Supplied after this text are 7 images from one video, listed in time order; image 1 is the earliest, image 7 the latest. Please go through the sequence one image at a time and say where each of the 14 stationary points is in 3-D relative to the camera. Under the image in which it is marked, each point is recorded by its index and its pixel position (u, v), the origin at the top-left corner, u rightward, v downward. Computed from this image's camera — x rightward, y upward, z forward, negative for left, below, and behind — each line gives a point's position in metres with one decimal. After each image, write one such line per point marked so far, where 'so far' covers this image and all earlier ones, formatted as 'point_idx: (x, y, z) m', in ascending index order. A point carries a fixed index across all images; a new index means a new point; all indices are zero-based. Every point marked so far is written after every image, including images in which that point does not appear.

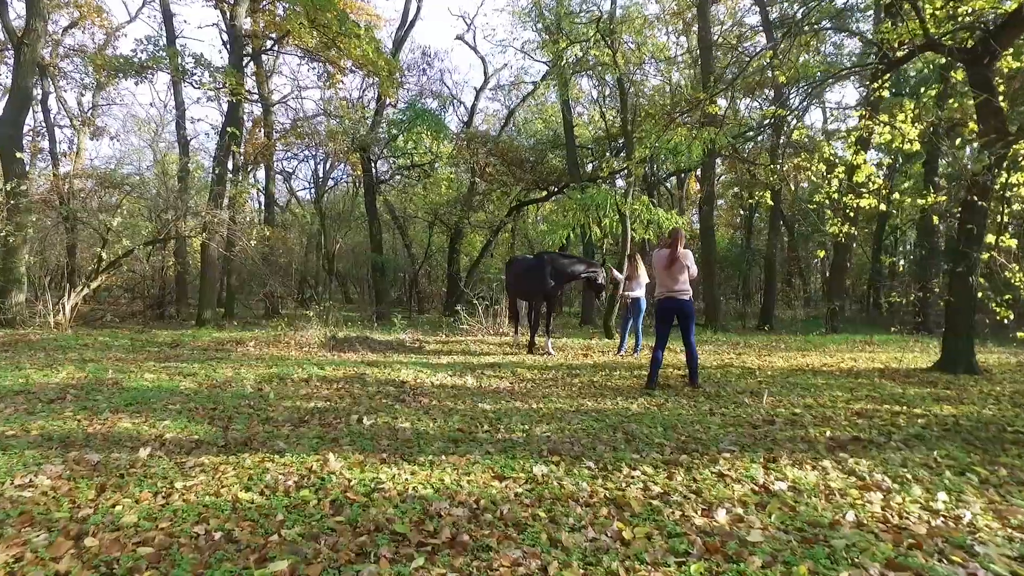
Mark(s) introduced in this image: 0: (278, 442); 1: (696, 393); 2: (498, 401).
0: (-1.2, -0.8, +3.5) m
1: (+1.6, -0.9, +5.8) m
2: (-0.1, -0.9, +5.2) m
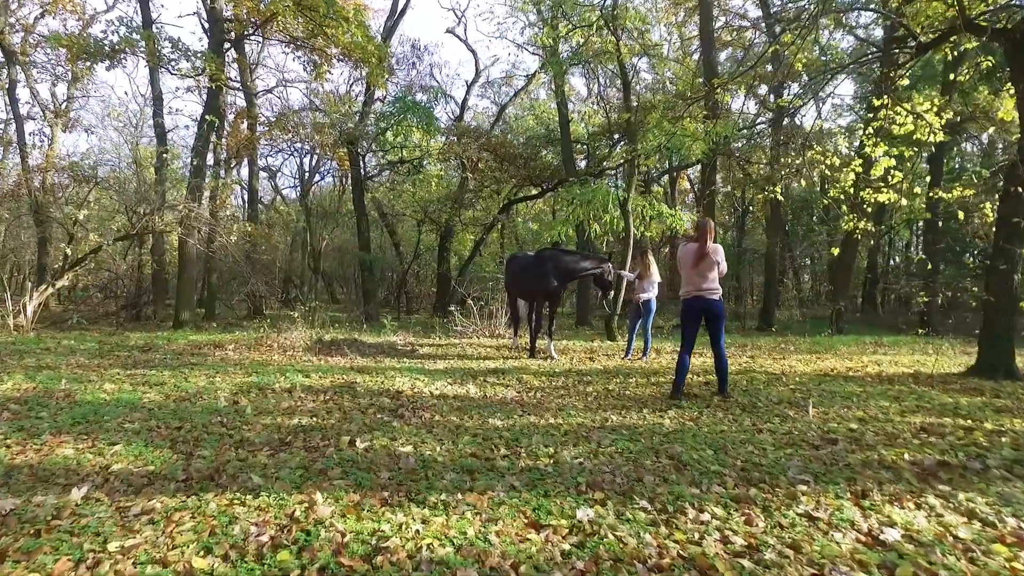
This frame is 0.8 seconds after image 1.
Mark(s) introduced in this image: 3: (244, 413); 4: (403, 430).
0: (-1.1, -0.8, +2.8) m
1: (+1.7, -0.9, +5.2) m
2: (0.0, -0.9, +4.6) m
3: (-1.7, -0.8, +4.3) m
4: (-0.6, -0.8, +4.0) m
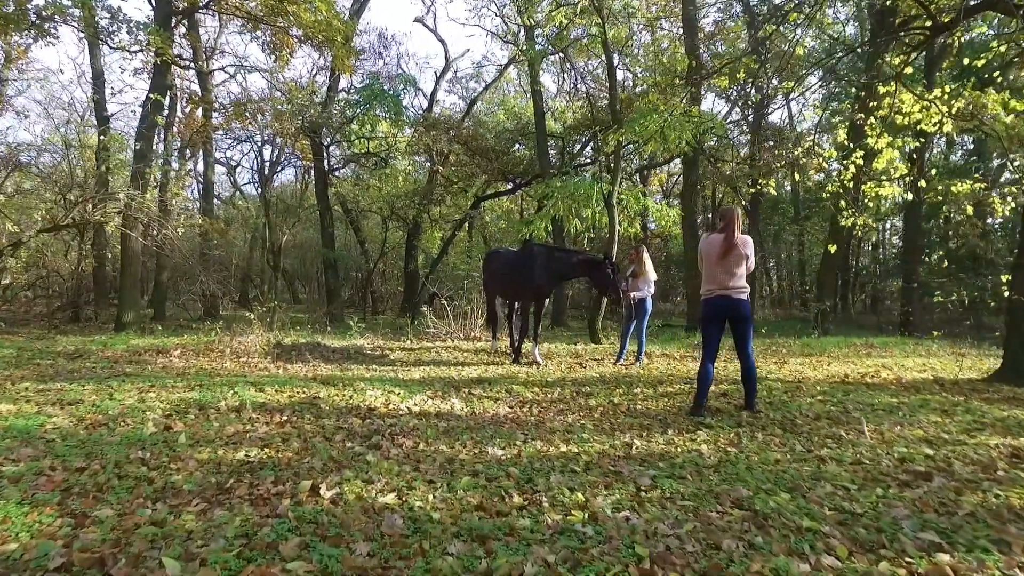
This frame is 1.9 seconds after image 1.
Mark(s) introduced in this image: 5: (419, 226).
0: (-1.0, -0.8, +1.9) m
1: (+1.7, -0.9, +4.4) m
2: (0.0, -0.9, +3.7) m
3: (-1.7, -0.8, +3.4) m
4: (-0.6, -0.8, +3.1) m
5: (-2.7, +1.8, +19.9) m
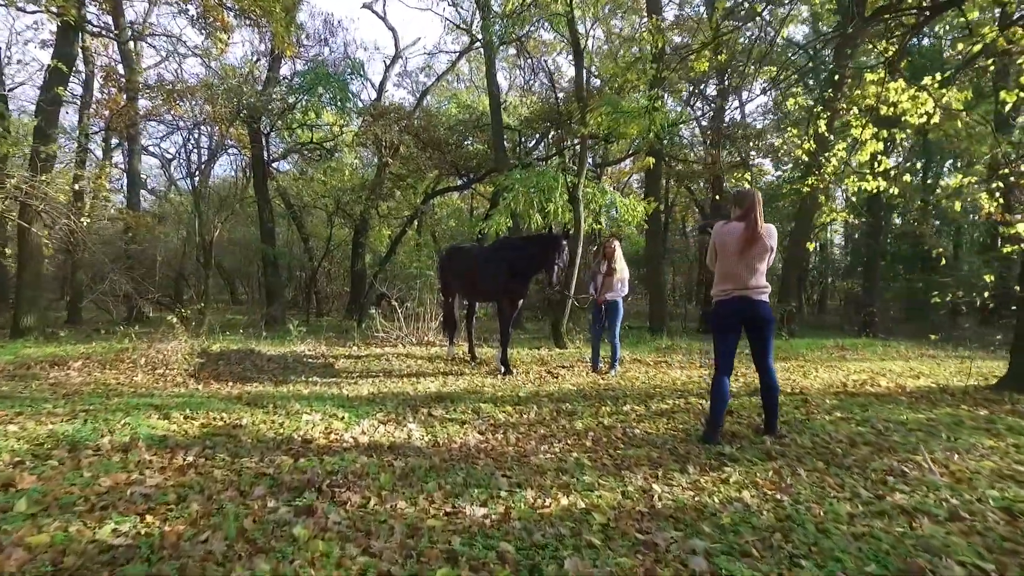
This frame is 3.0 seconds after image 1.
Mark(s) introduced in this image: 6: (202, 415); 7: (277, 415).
0: (-0.9, -0.8, +0.9) m
1: (+1.5, -0.9, +3.6) m
2: (-0.1, -0.9, +2.8) m
3: (-1.7, -0.8, +2.3) m
4: (-0.6, -0.8, +2.1) m
5: (-4.0, +1.8, +18.7) m
6: (-2.0, -0.8, +4.2) m
7: (-1.5, -0.8, +4.3) m
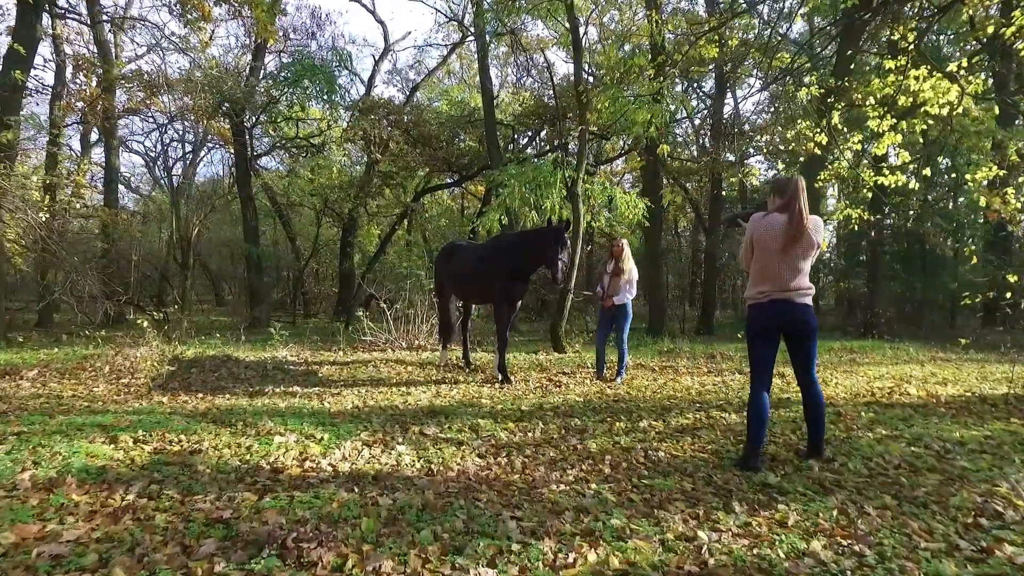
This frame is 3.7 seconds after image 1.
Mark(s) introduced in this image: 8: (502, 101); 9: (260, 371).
0: (-0.8, -0.8, +0.3) m
1: (+1.6, -0.9, +3.1) m
2: (0.0, -0.9, +2.3) m
3: (-1.7, -0.8, +1.7) m
4: (-0.6, -0.8, +1.5) m
5: (-4.2, +1.8, +18.1) m
6: (-1.9, -0.8, +3.7) m
7: (-1.5, -0.8, +3.8) m
8: (-0.3, +5.2, +18.6) m
9: (-2.7, -0.9, +7.2) m
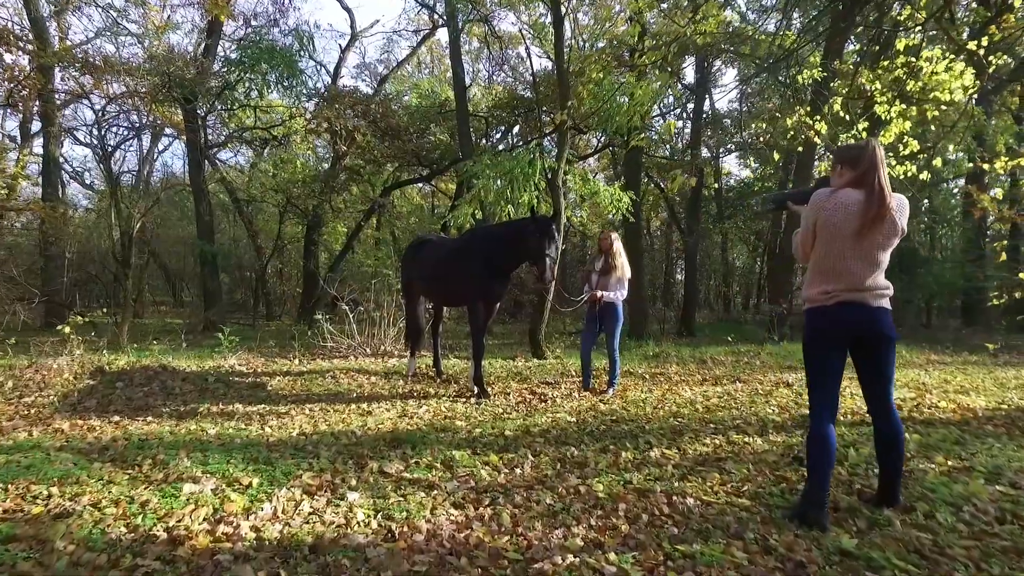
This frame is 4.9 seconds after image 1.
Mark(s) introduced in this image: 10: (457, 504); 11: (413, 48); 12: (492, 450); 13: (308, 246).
0: (-0.7, -0.8, -0.6) m
1: (+1.5, -0.9, +2.3) m
2: (0.0, -0.9, +1.4) m
3: (-1.6, -0.8, +0.8) m
4: (-0.5, -0.8, +0.7) m
5: (-4.9, +1.8, +17.1) m
6: (-2.0, -0.8, +2.7) m
7: (-1.5, -0.8, +2.8) m
8: (-1.0, +5.2, +17.7) m
9: (-2.9, -0.9, +6.3) m
10: (-0.2, -0.9, +2.9) m
11: (-2.9, +7.0, +19.6) m
12: (-0.1, -0.9, +3.8) m
13: (-5.2, +1.1, +17.1) m
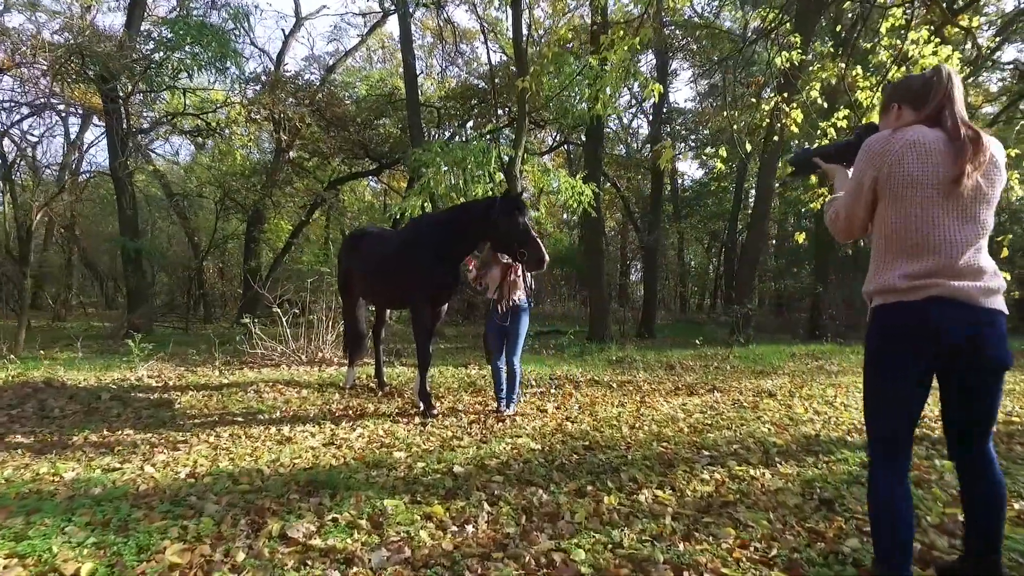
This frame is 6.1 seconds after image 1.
0: (-0.7, -0.8, -1.4) m
1: (+1.4, -0.9, +1.6) m
2: (-0.1, -0.9, +0.6) m
3: (-1.6, -0.8, -0.1) m
4: (-0.5, -0.8, -0.2) m
5: (-6.0, +1.8, +15.9) m
6: (-2.1, -0.8, +1.7) m
7: (-1.7, -0.8, +1.9) m
8: (-2.1, +5.2, +16.8) m
9: (-3.3, -0.9, +5.2) m
10: (-0.4, -0.9, +2.1) m
11: (-4.1, +7.0, +18.5) m
12: (-0.3, -0.9, +2.9) m
13: (-6.3, +1.1, +15.8) m
